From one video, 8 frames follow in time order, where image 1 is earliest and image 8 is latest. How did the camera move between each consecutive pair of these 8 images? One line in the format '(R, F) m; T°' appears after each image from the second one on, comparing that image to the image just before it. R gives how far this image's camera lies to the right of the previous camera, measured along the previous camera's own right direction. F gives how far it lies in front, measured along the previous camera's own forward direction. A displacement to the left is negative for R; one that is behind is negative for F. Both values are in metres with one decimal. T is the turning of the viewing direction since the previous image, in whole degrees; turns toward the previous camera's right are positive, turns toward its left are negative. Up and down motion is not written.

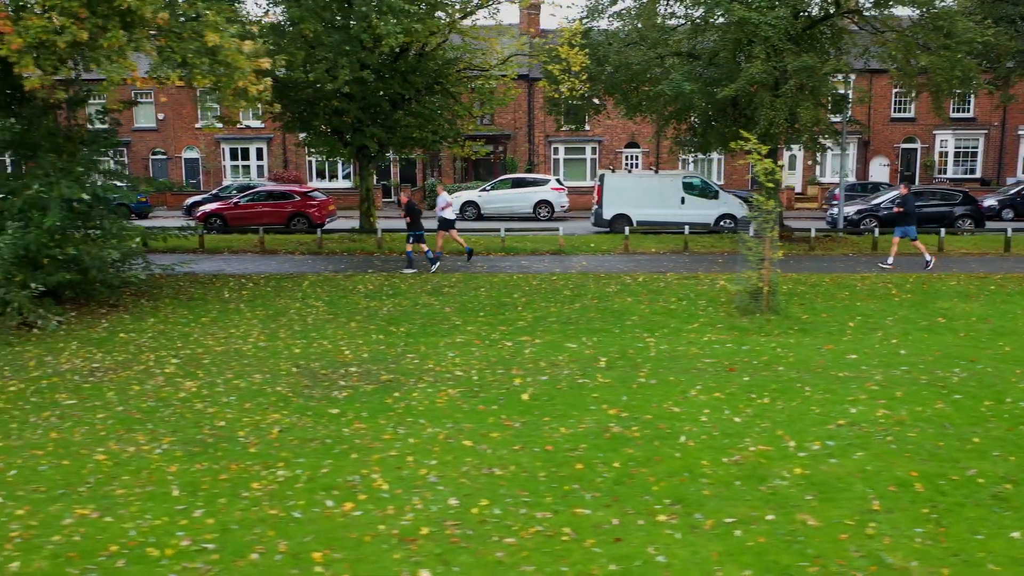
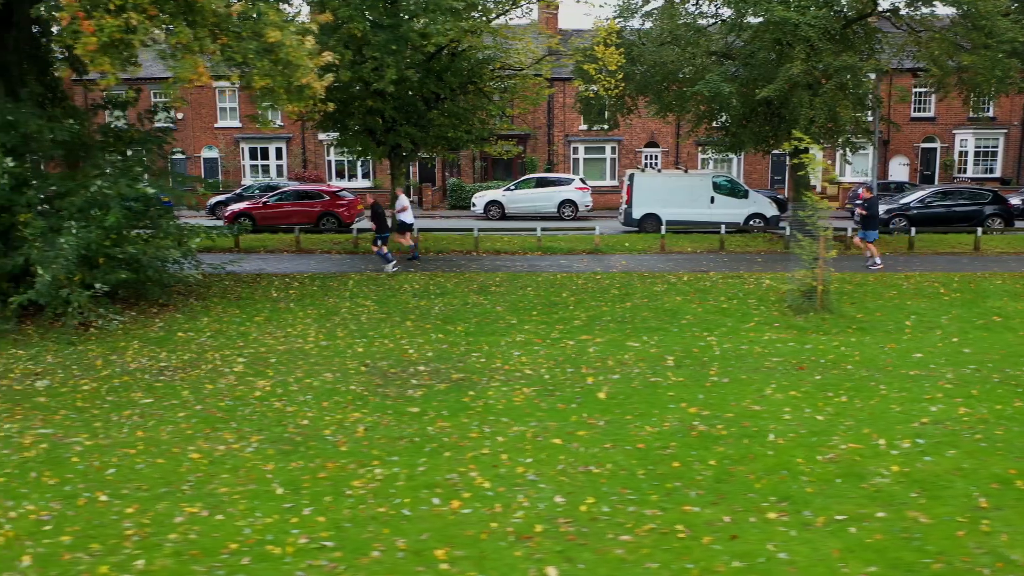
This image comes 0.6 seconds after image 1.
(-0.6, 0.0) m; 0°
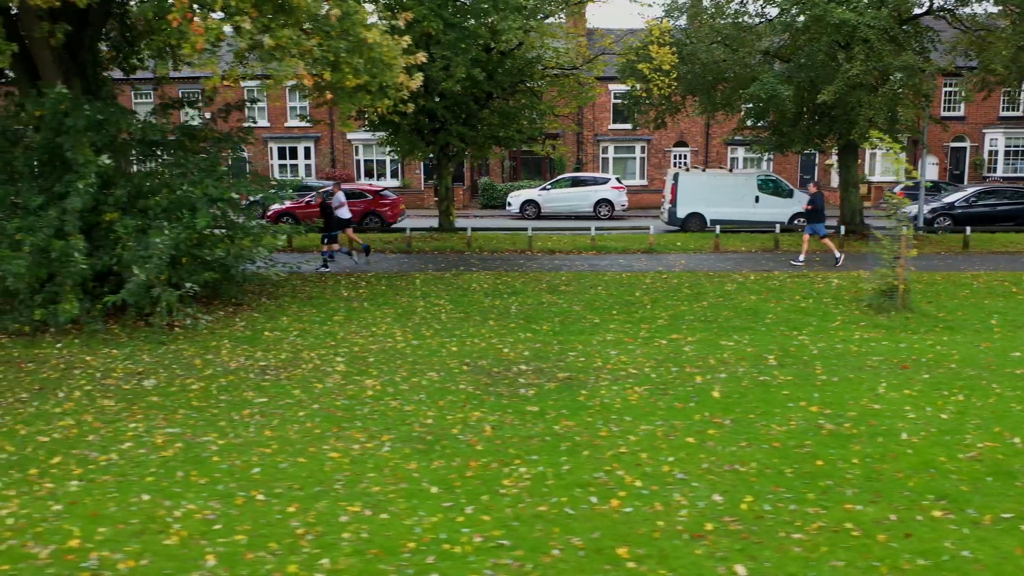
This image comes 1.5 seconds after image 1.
(-0.9, 0.0) m; 0°
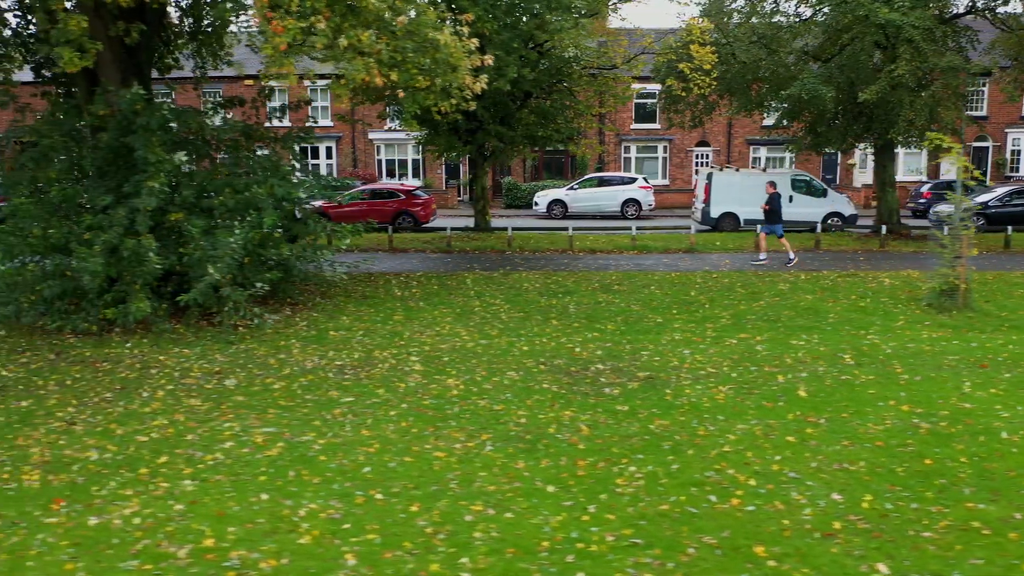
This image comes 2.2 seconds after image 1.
(-0.7, 0.0) m; 0°
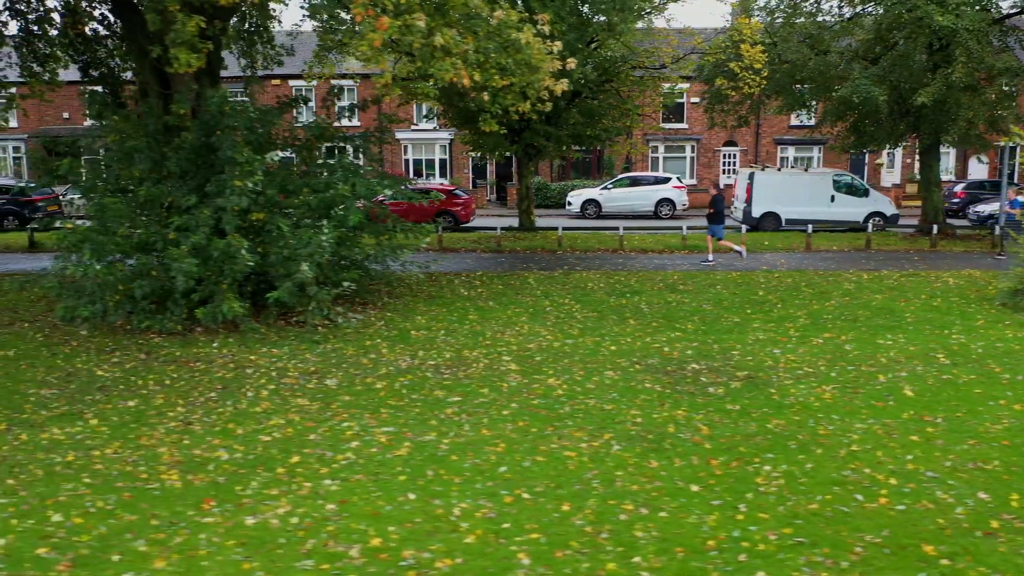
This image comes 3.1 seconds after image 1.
(-0.8, 0.0) m; 0°
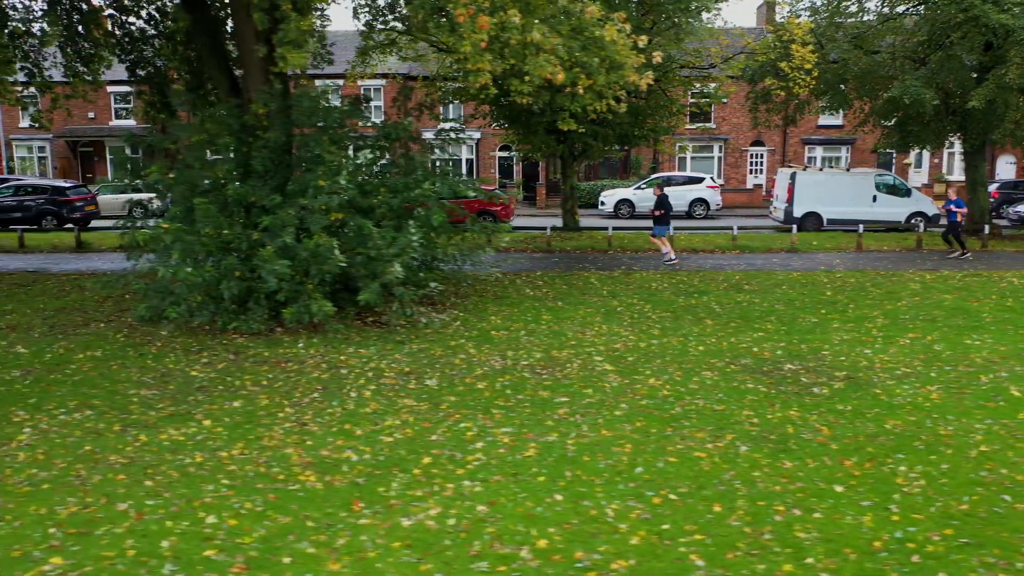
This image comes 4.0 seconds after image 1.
(-0.8, 0.0) m; 0°
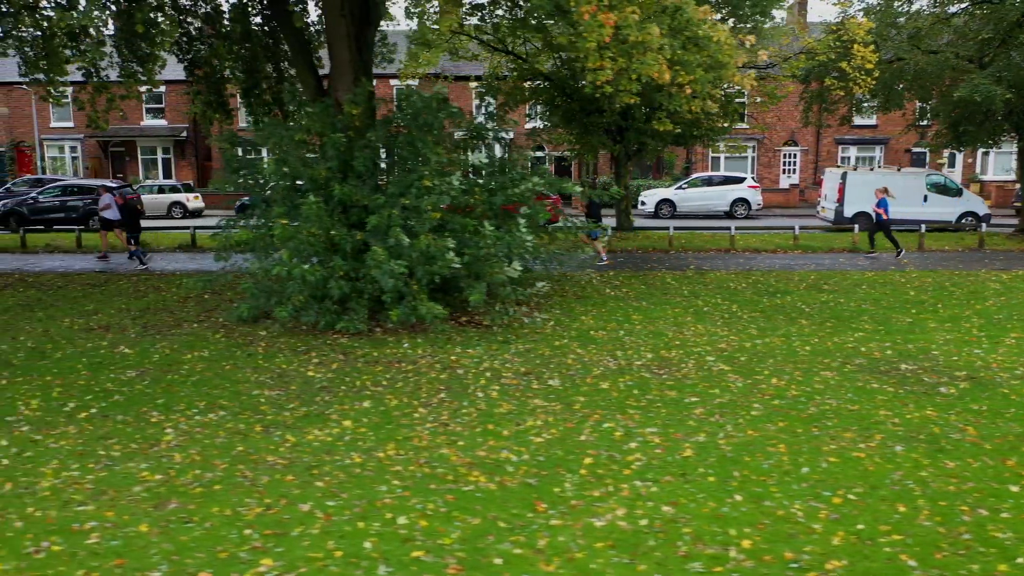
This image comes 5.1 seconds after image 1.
(-1.0, 0.0) m; 0°
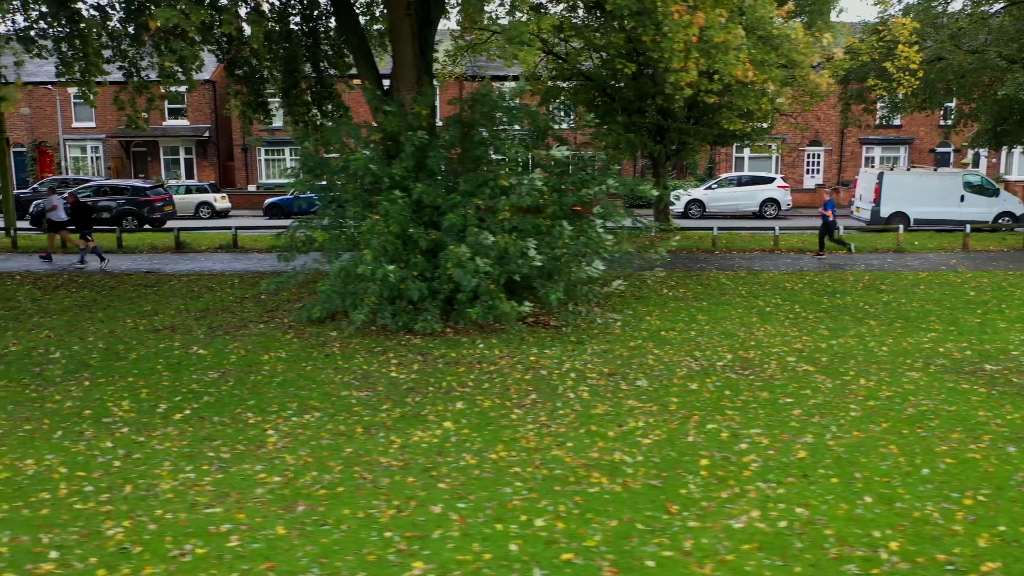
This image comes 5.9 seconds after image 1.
(-0.7, 0.0) m; 0°
